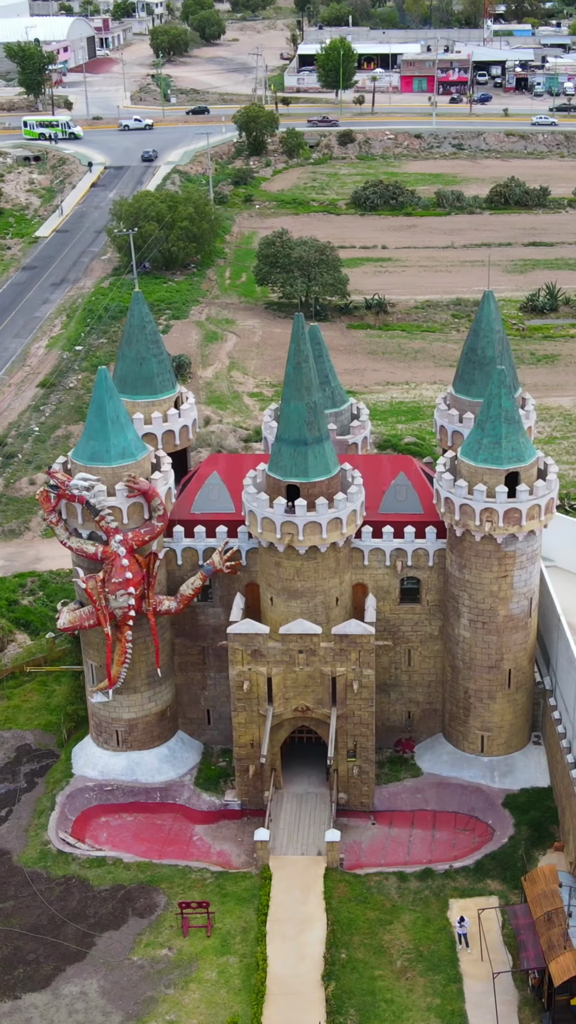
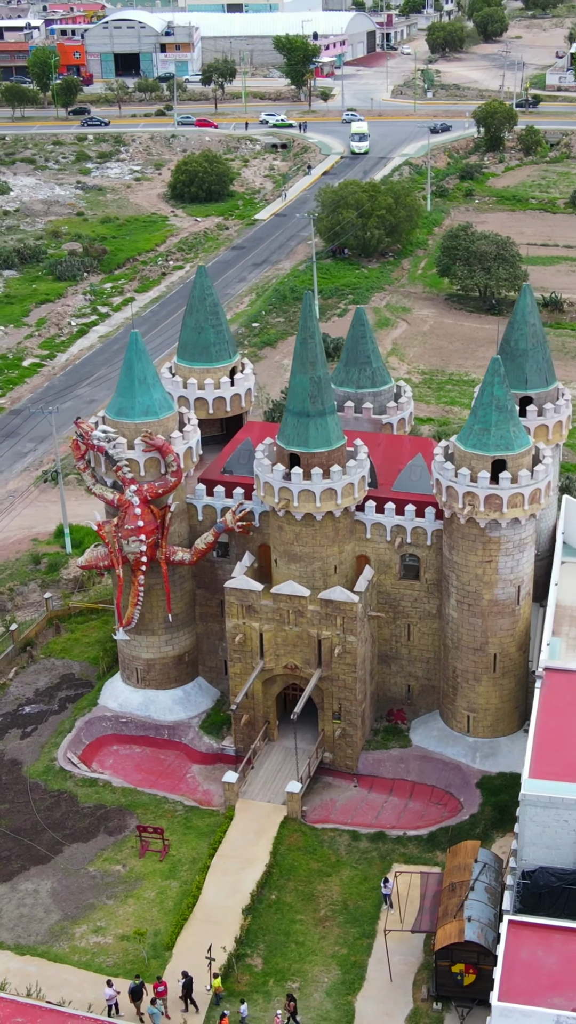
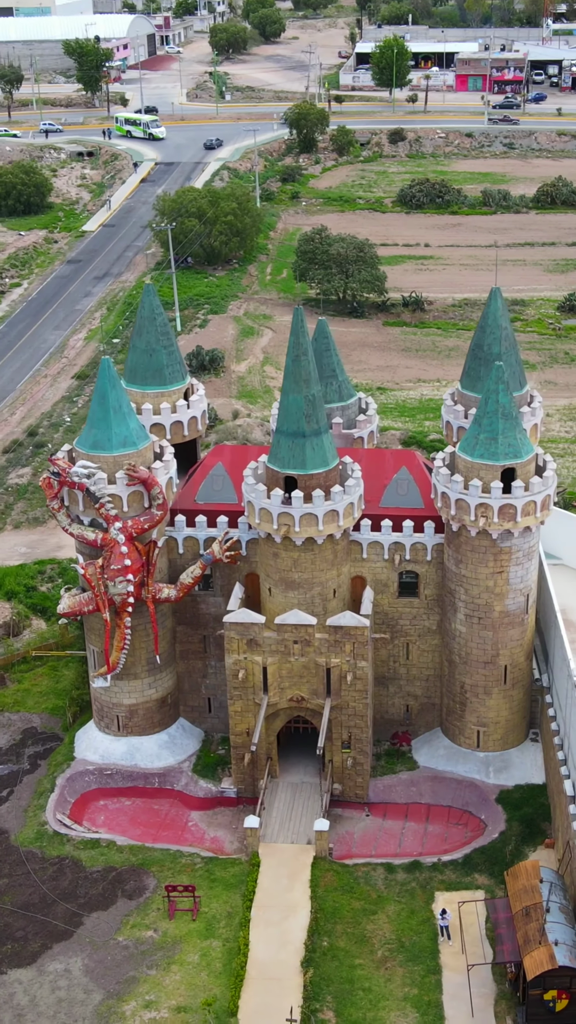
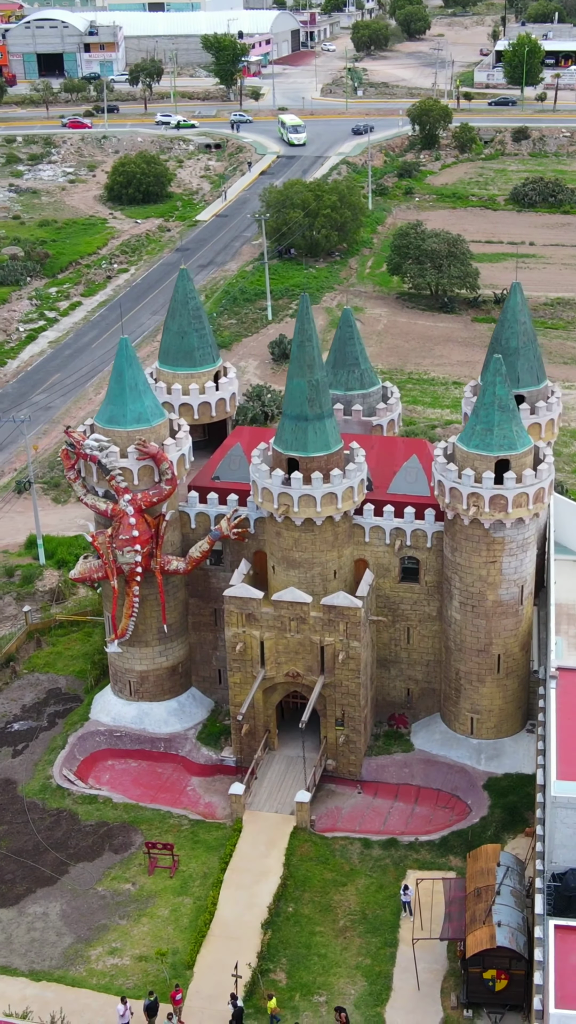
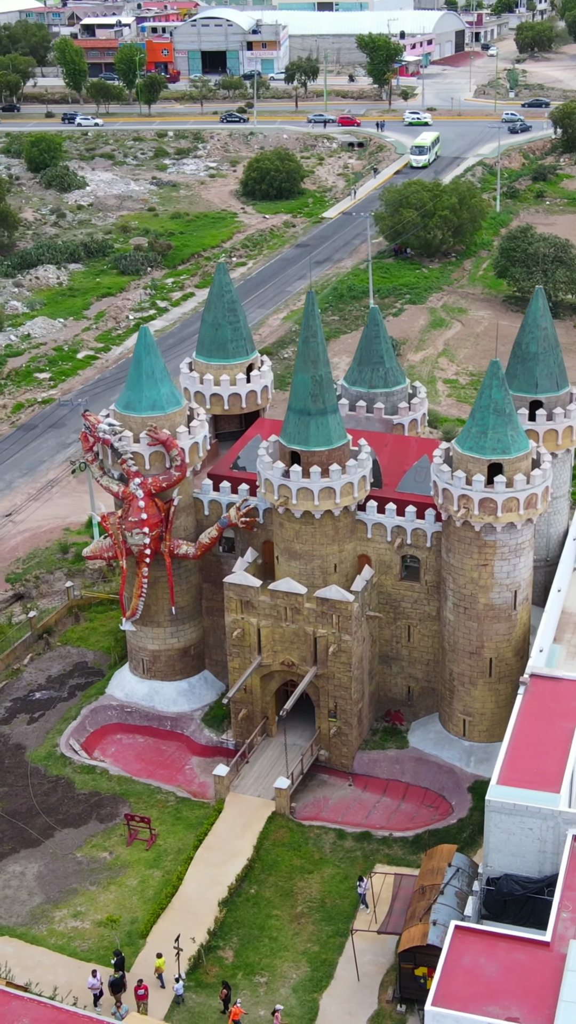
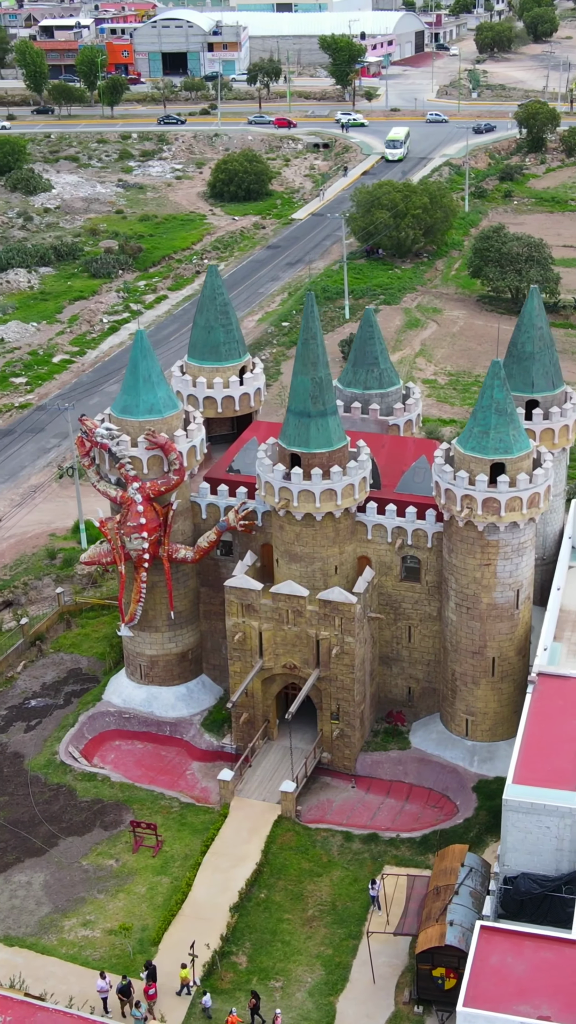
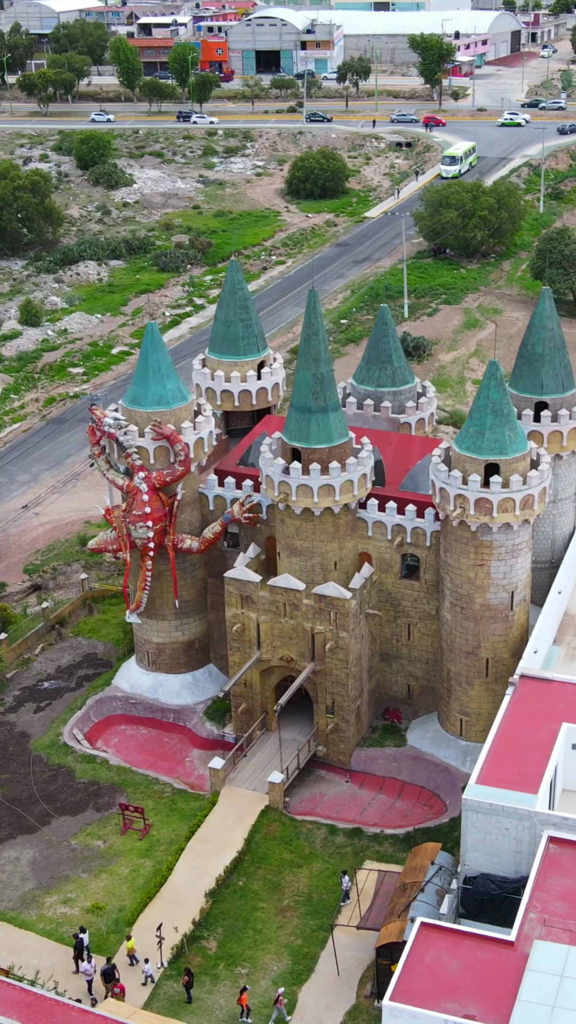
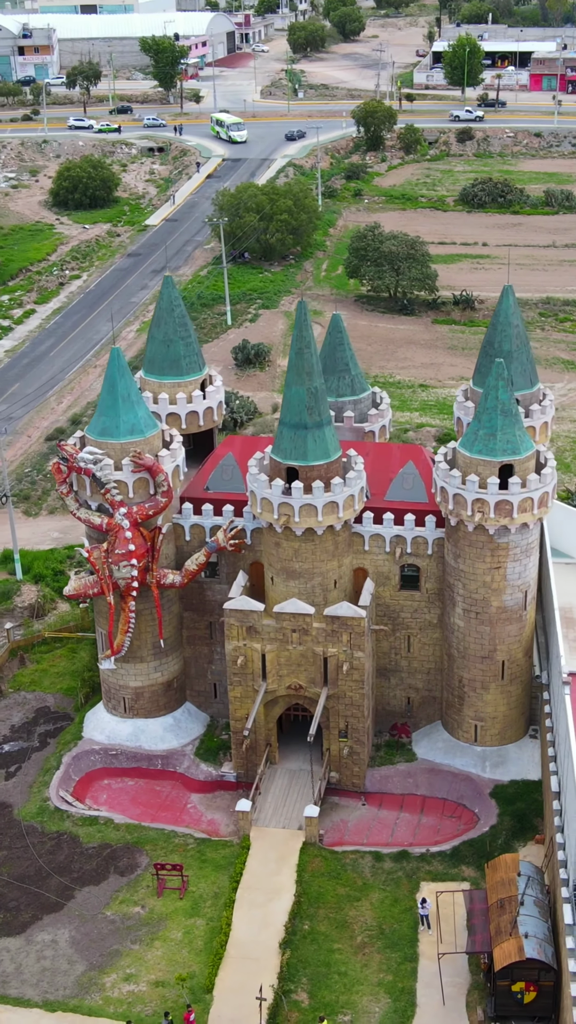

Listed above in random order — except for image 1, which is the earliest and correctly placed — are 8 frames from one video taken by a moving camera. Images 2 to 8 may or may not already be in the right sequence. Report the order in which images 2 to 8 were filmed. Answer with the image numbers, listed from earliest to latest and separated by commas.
3, 8, 4, 2, 6, 5, 7
